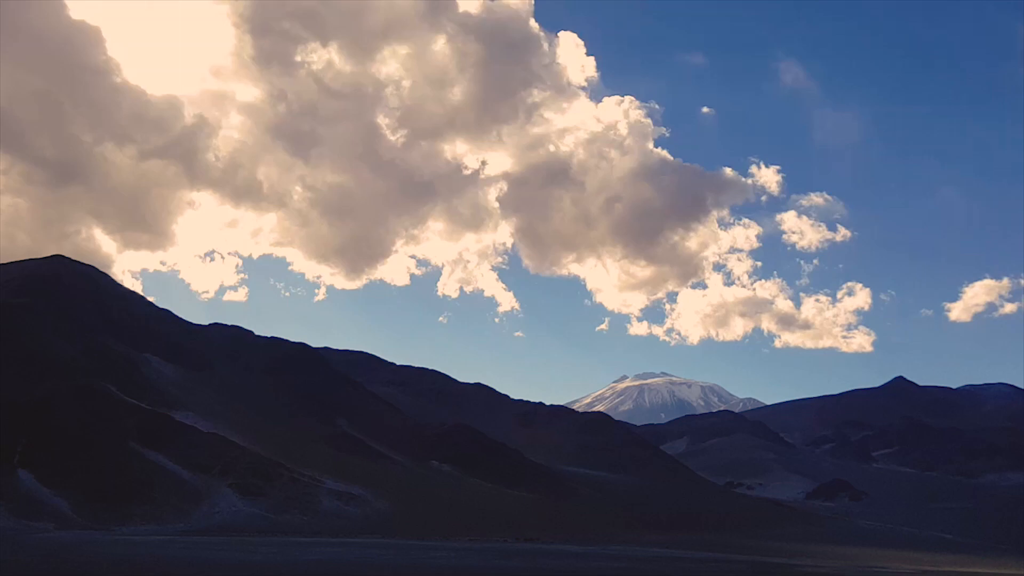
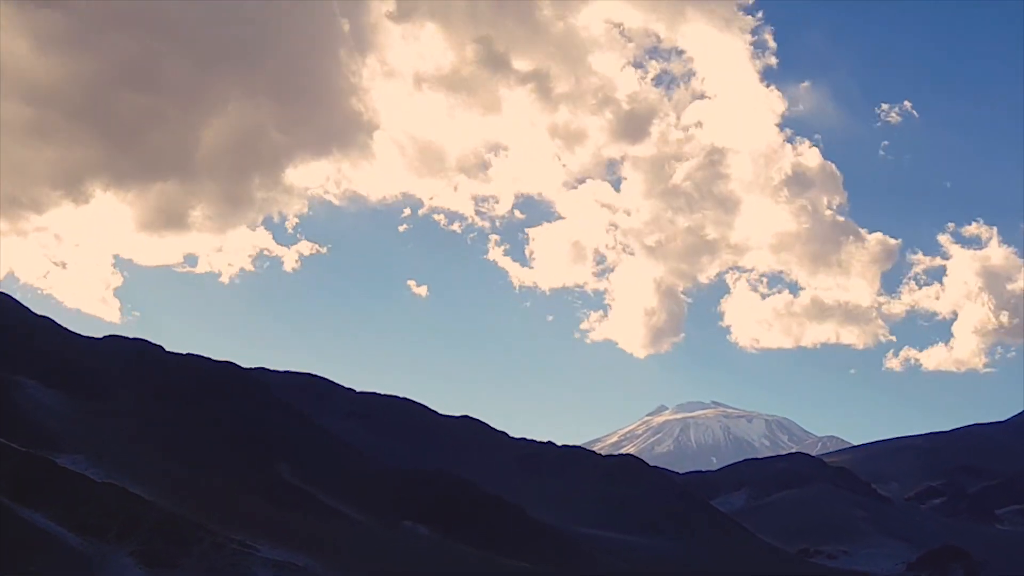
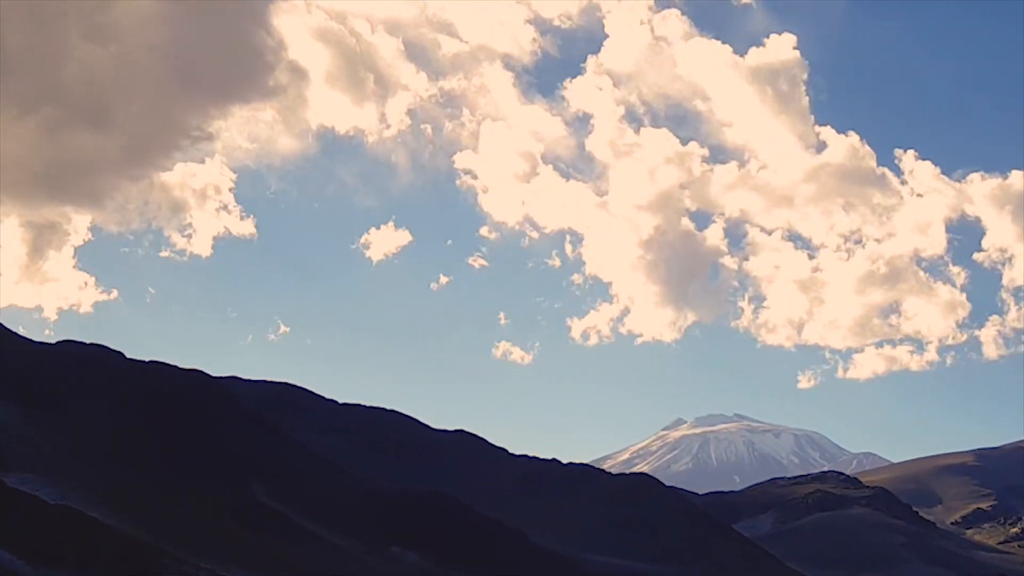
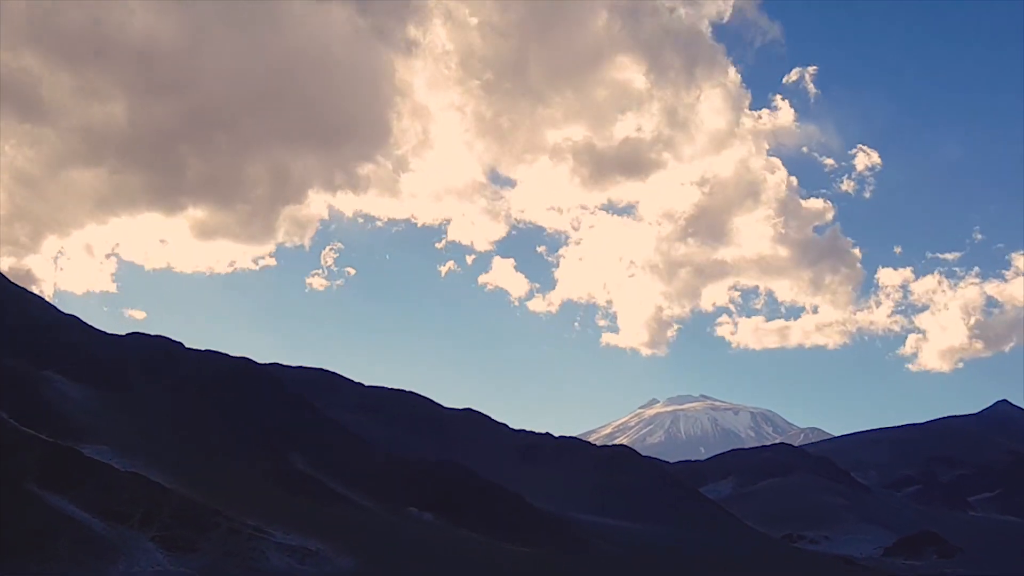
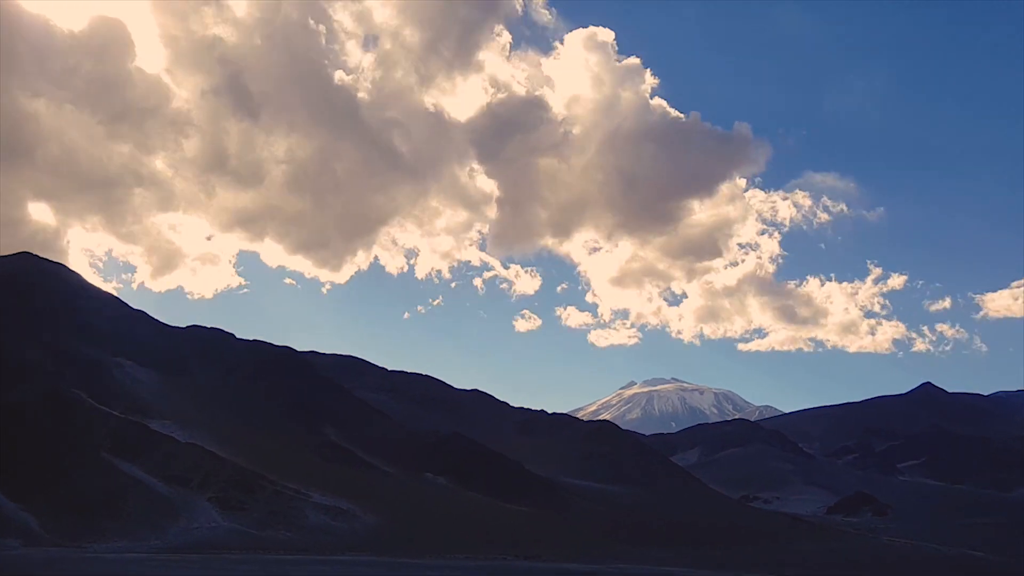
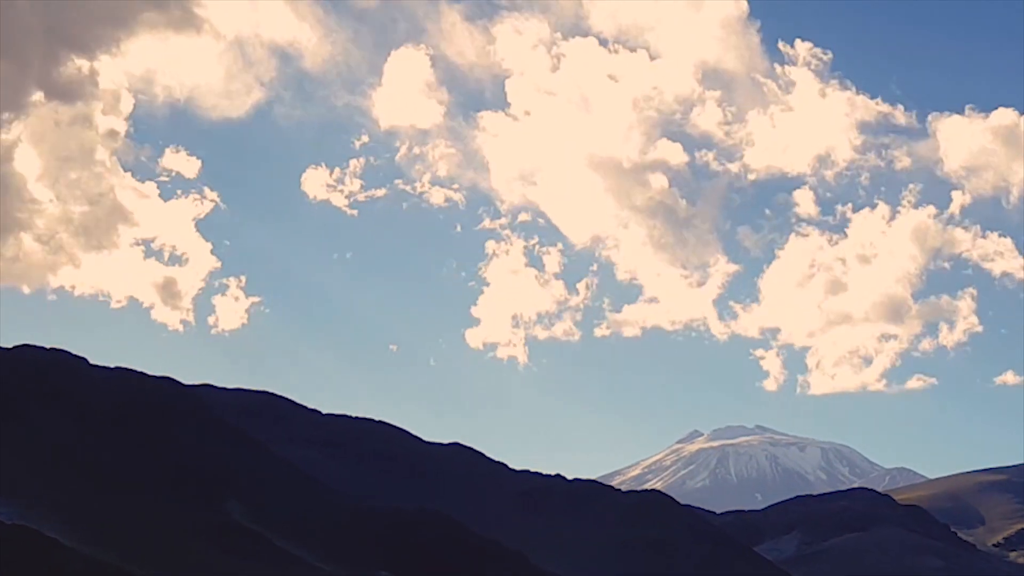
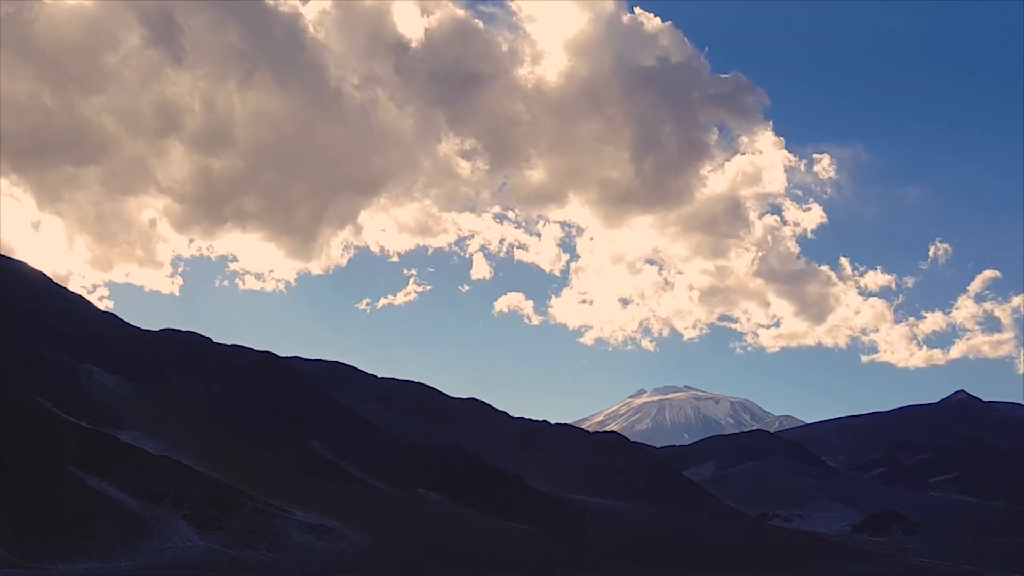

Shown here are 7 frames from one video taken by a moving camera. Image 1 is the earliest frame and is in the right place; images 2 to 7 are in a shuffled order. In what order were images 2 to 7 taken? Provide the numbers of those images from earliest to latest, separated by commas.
5, 7, 4, 2, 3, 6
